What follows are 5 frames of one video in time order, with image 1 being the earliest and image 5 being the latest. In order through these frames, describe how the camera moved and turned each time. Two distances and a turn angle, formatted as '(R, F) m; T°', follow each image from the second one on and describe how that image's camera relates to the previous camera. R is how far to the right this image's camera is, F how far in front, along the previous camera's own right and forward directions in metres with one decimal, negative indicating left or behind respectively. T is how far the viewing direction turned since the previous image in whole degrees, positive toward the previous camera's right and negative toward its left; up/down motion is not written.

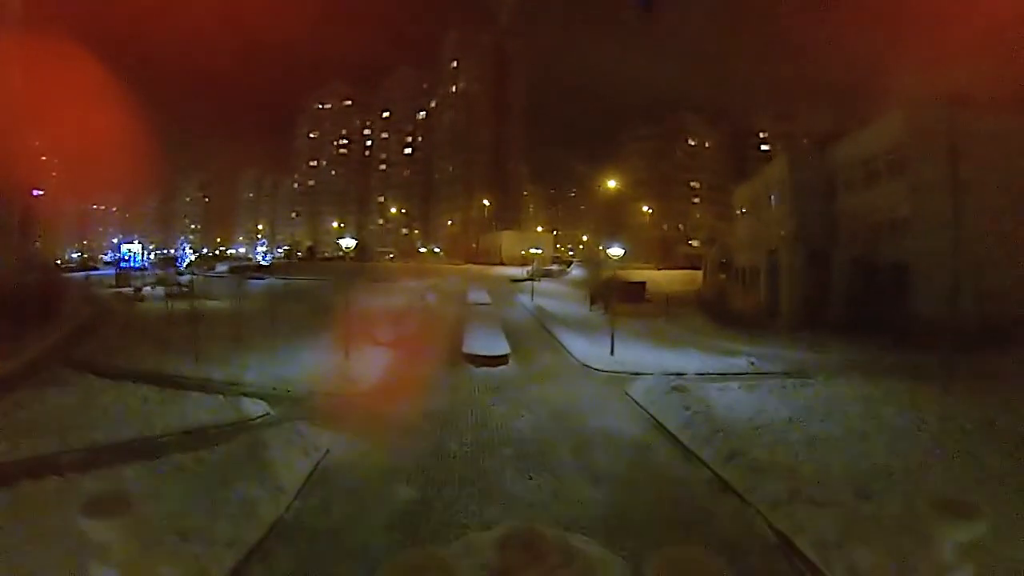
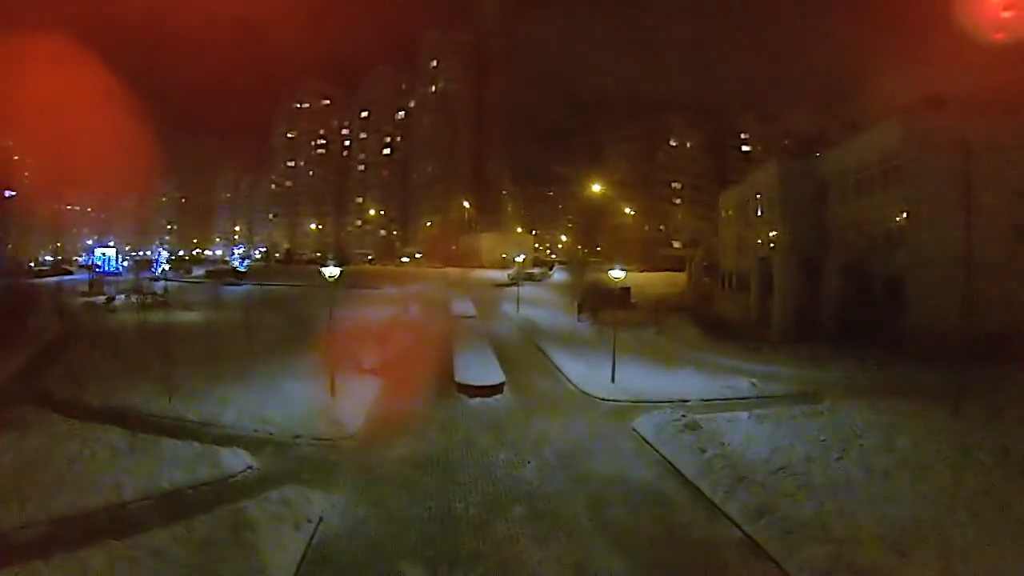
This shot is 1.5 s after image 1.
(-0.3, +0.8) m; +2°
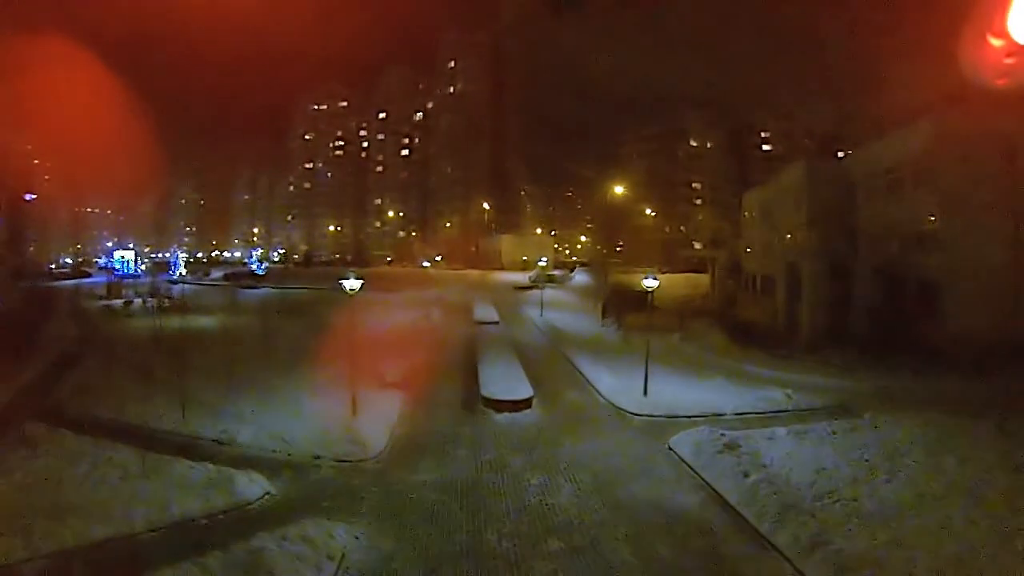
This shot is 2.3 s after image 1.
(-0.2, +0.6) m; -1°
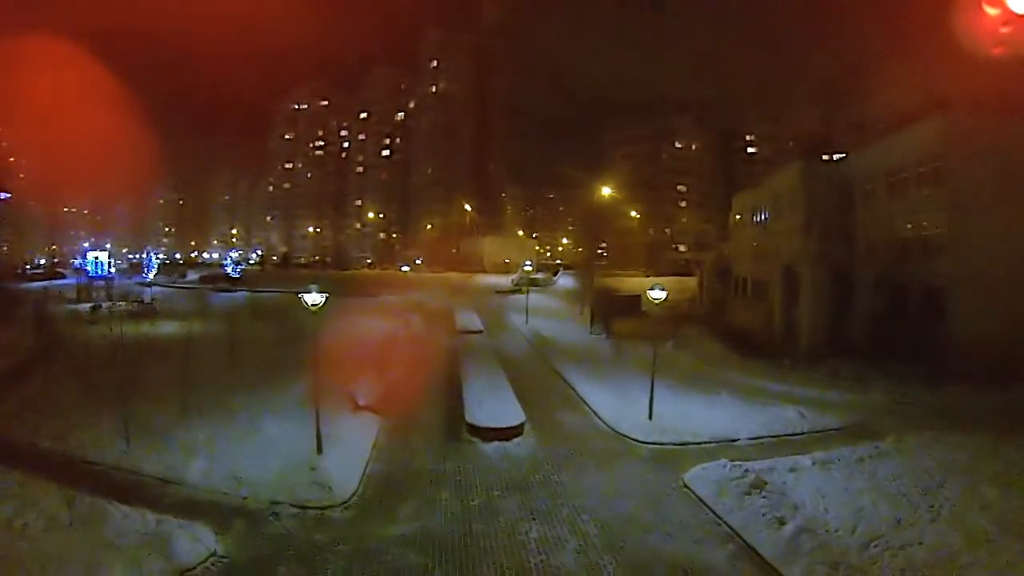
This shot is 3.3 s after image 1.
(-0.1, +1.5) m; +1°
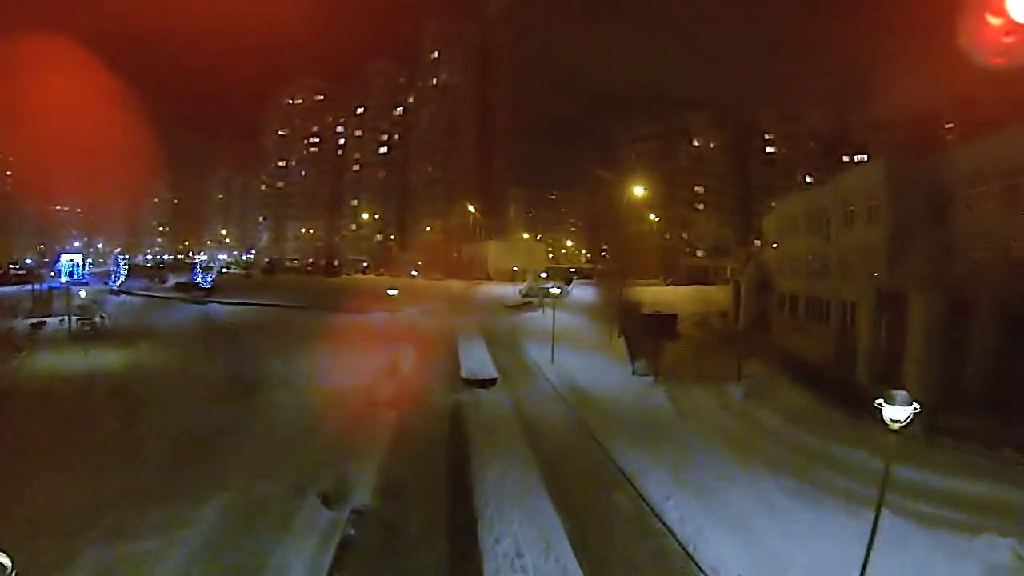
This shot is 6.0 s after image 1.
(-0.6, +6.3) m; 0°
